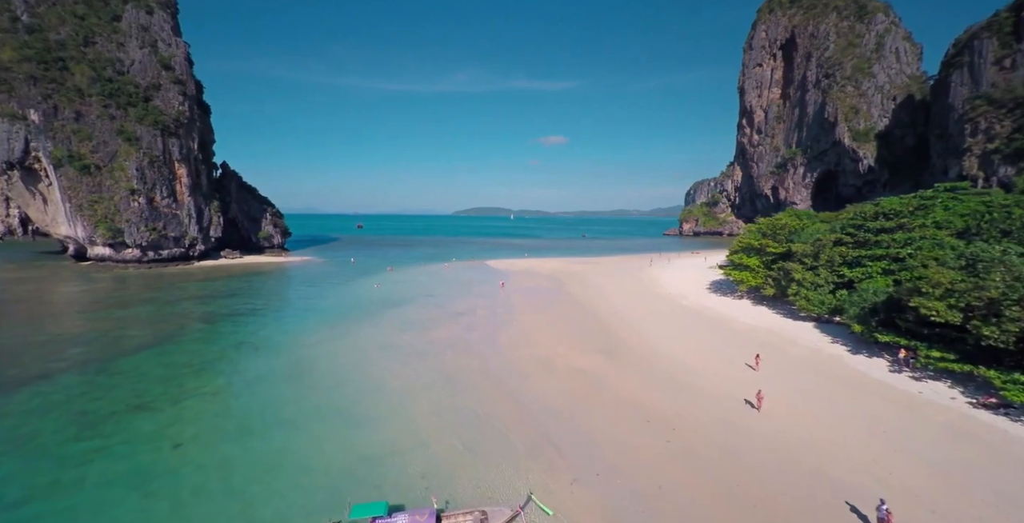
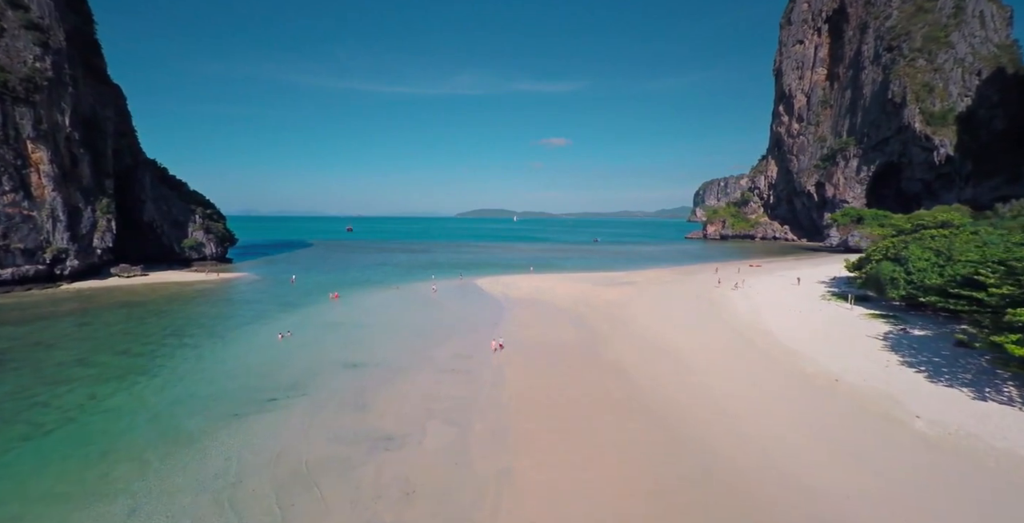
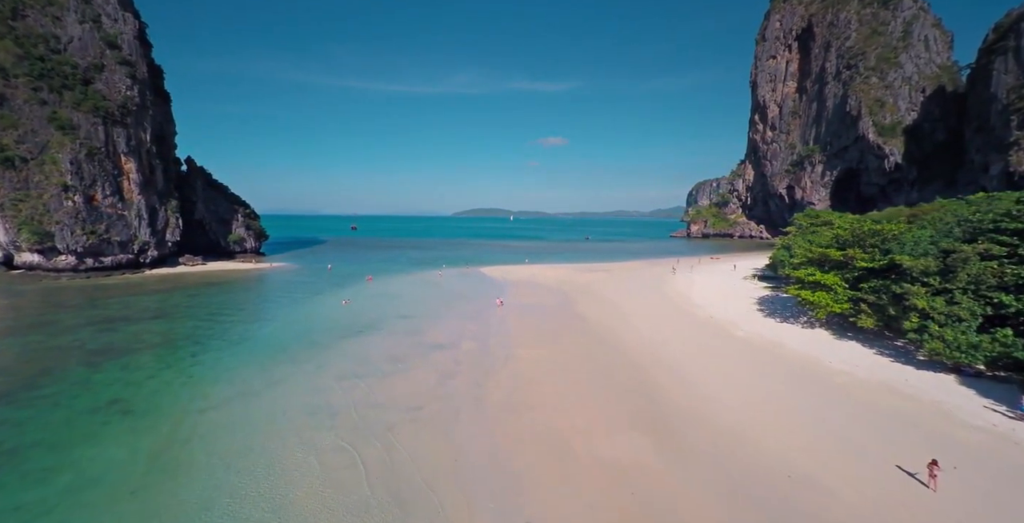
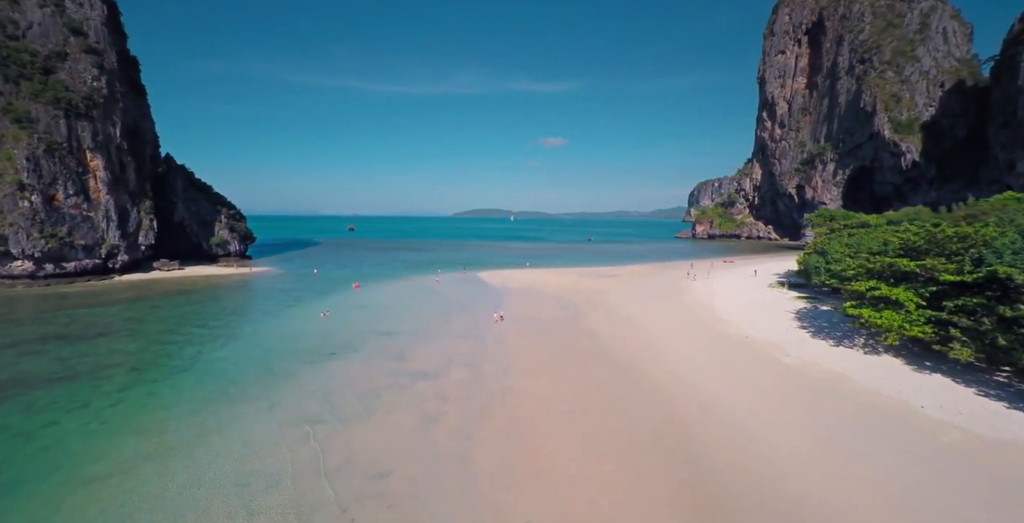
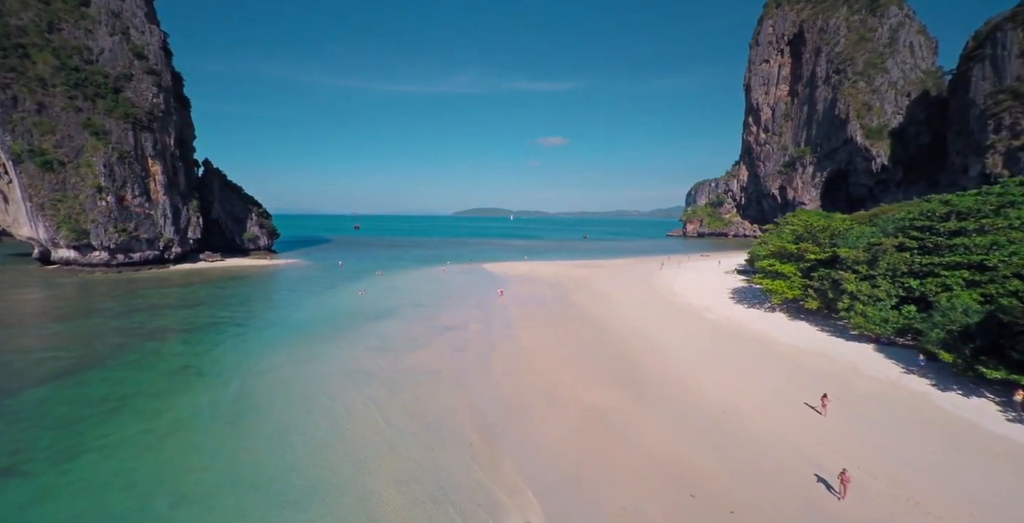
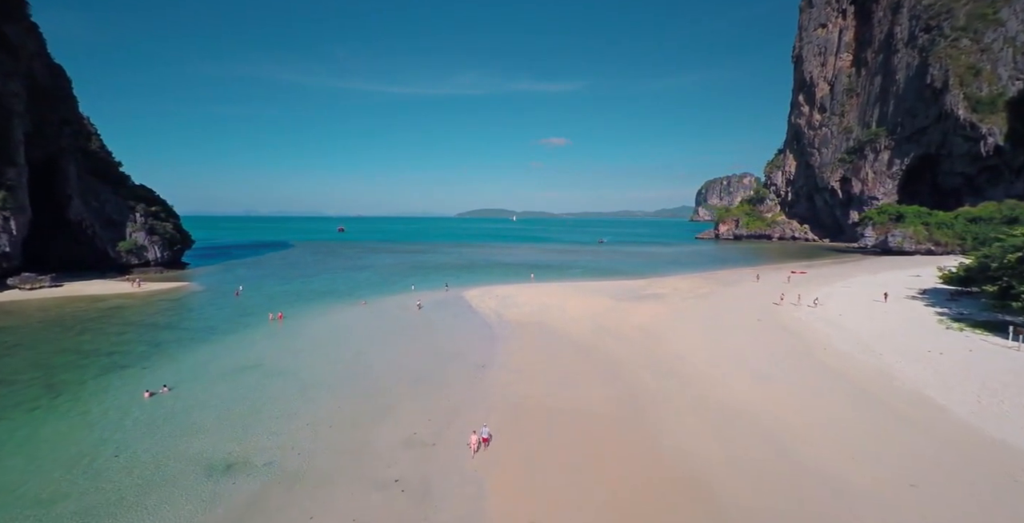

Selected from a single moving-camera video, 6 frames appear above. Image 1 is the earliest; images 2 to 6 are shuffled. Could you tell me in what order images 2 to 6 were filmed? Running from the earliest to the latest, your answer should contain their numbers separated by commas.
5, 3, 4, 2, 6
